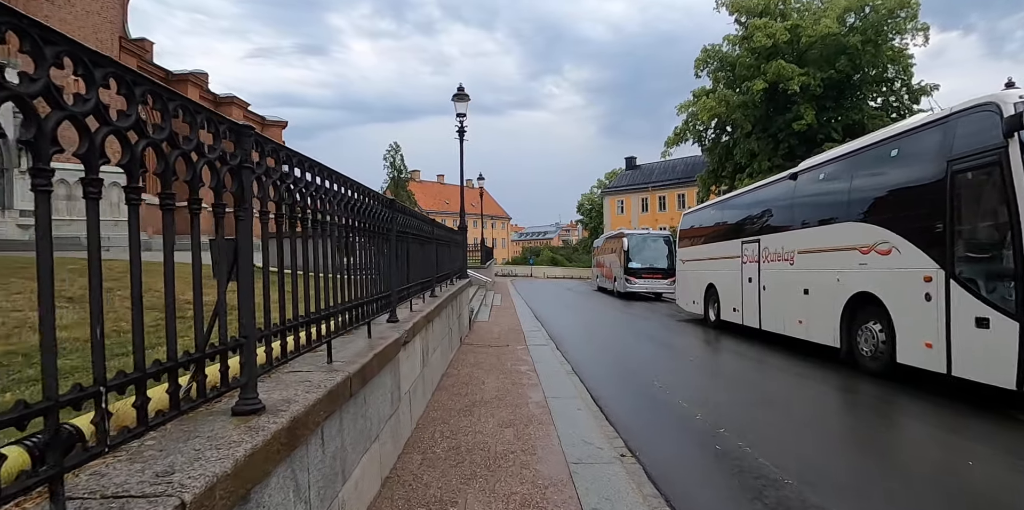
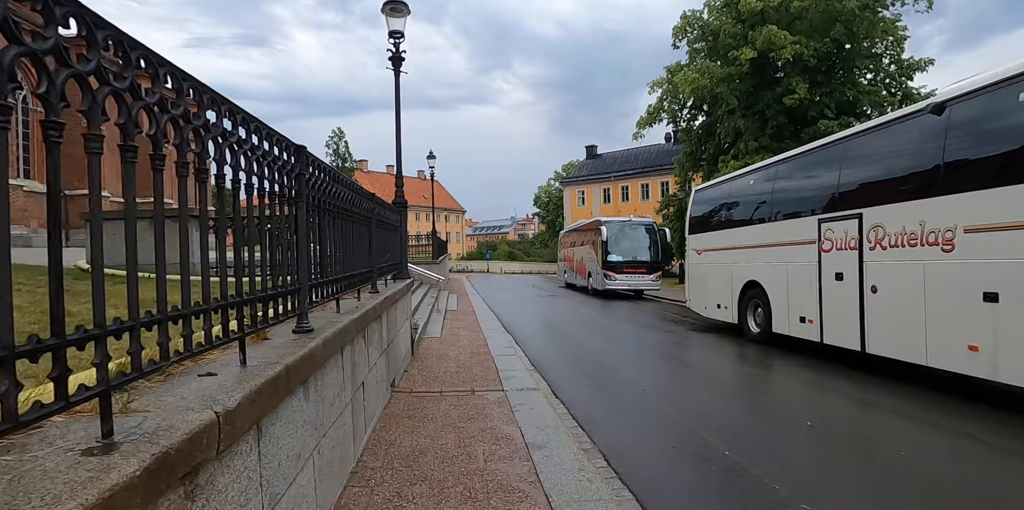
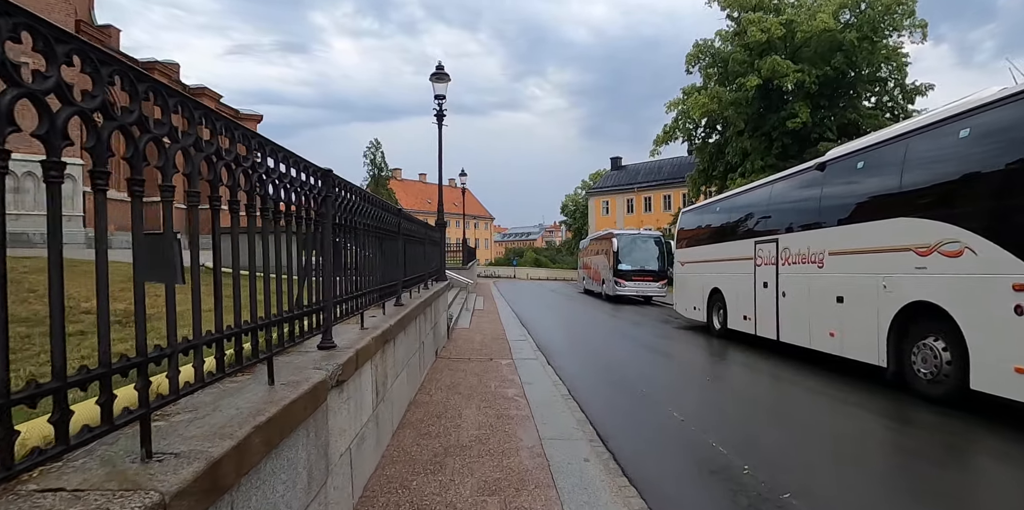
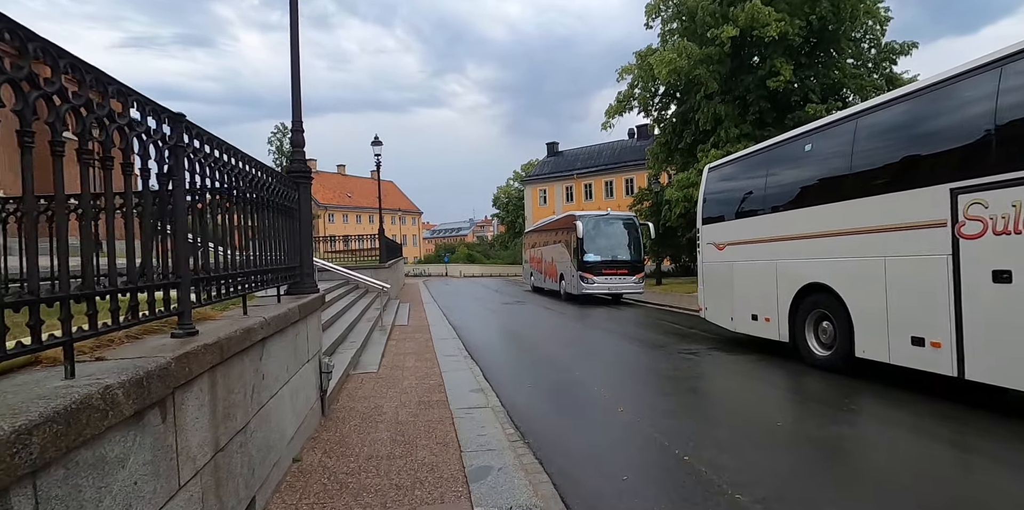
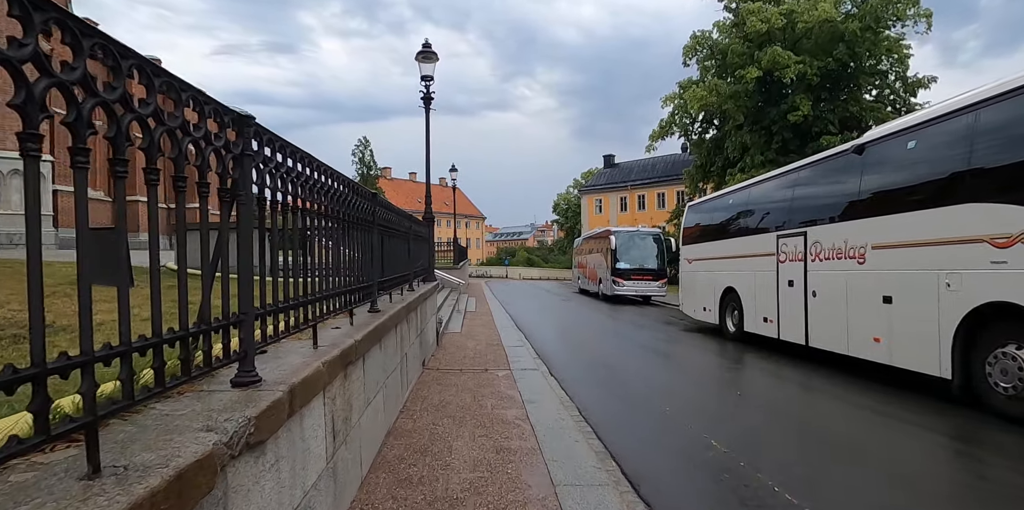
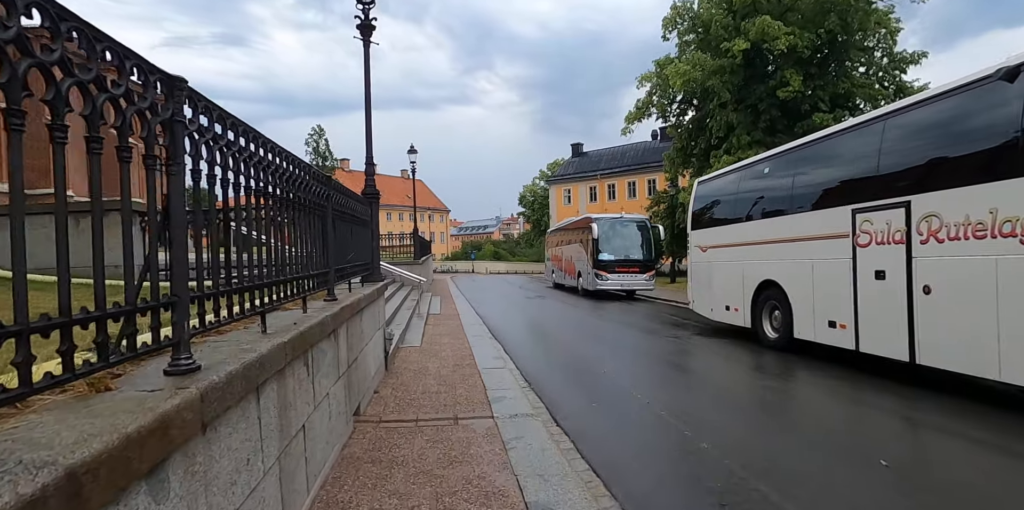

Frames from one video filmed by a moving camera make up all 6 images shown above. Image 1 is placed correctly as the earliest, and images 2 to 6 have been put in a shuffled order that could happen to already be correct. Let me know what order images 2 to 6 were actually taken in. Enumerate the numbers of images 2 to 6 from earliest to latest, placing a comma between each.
3, 5, 2, 6, 4
